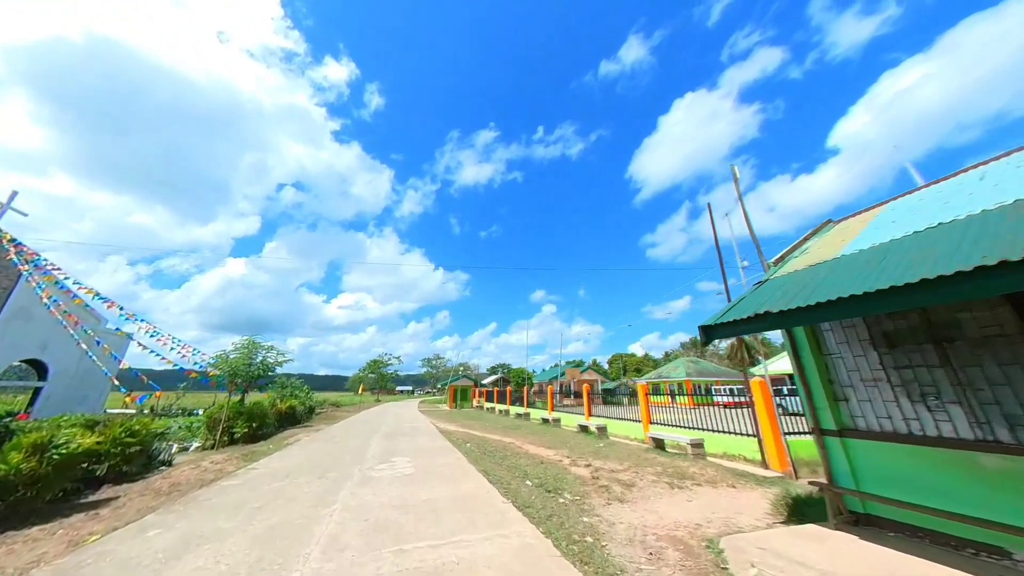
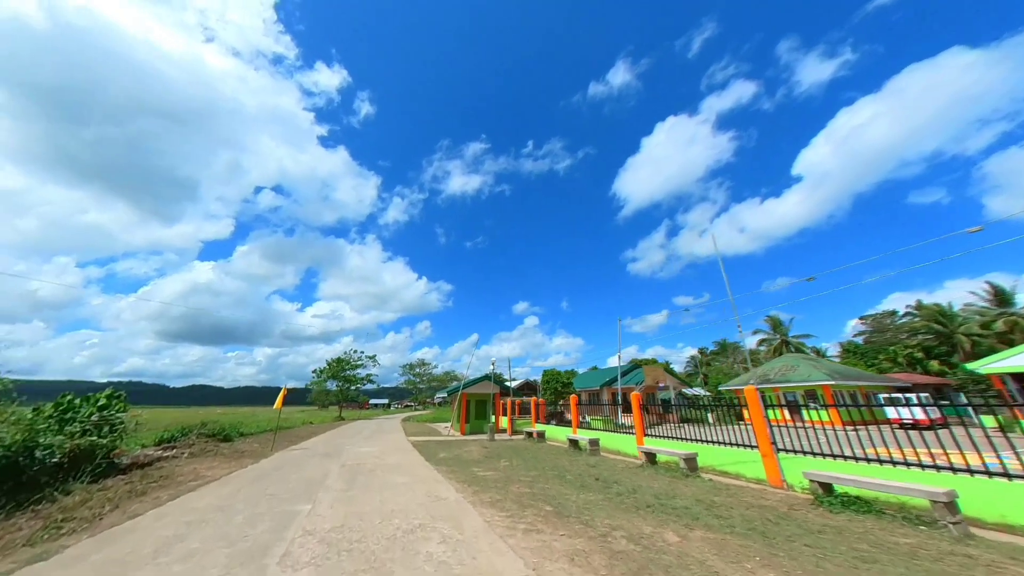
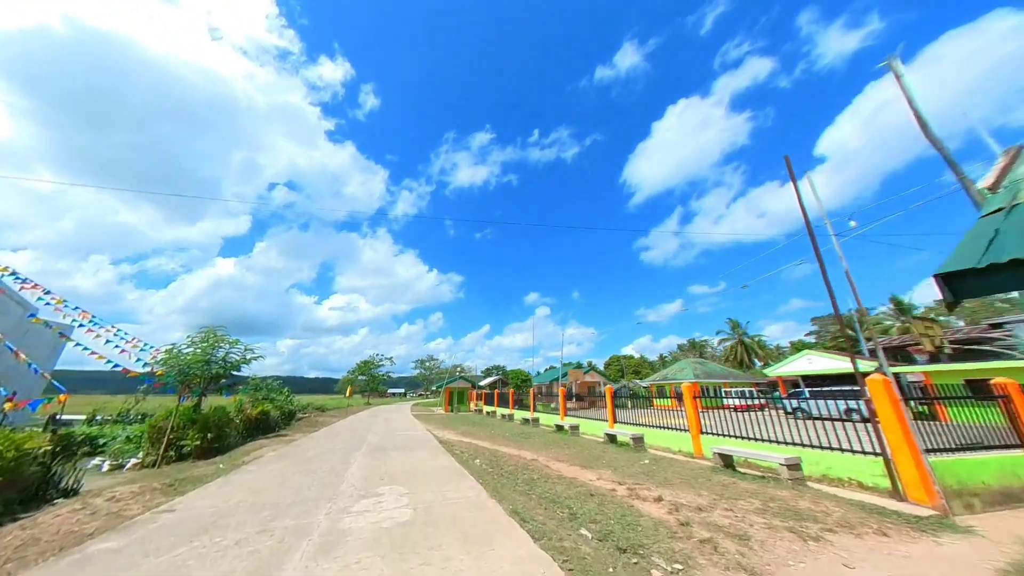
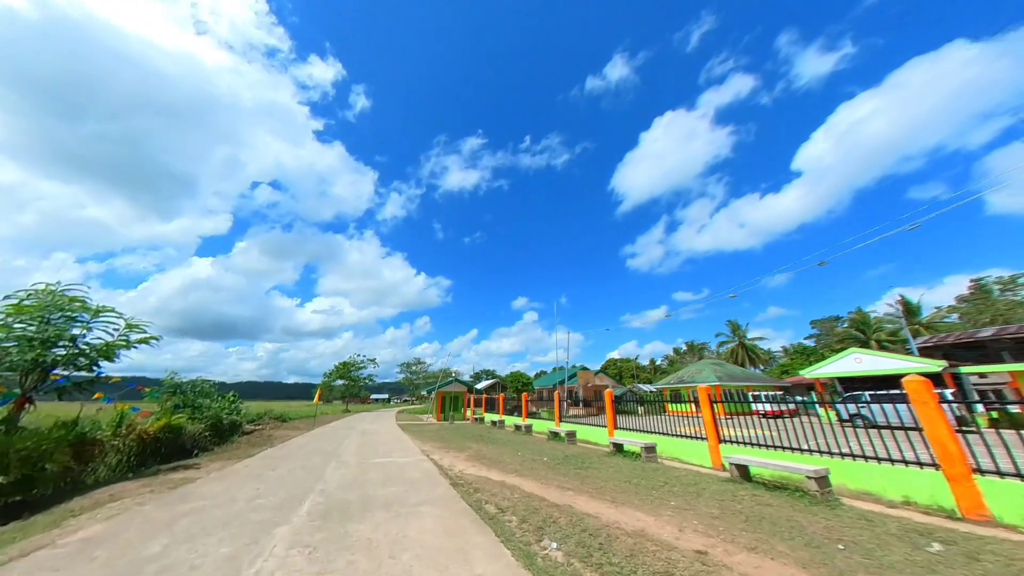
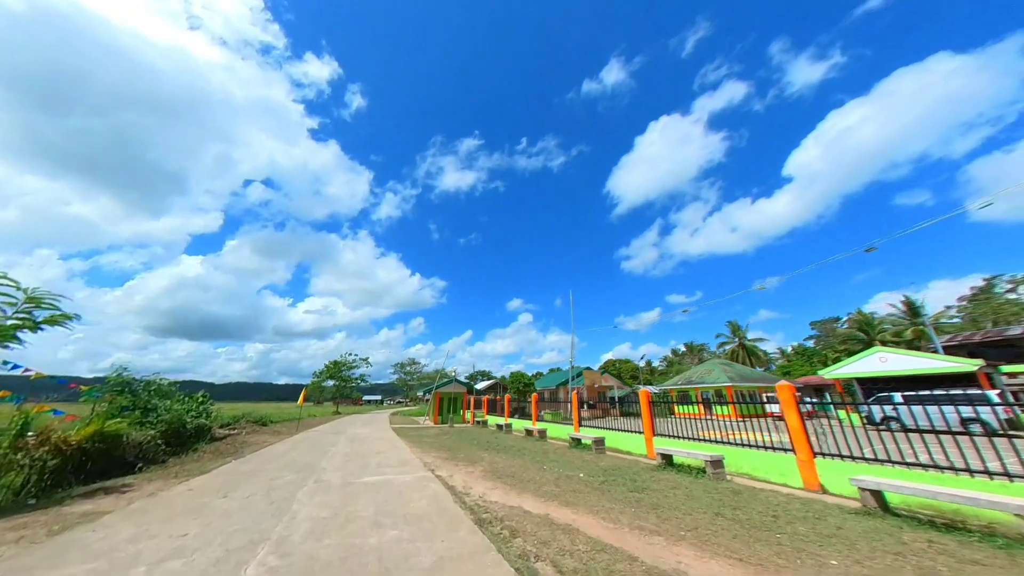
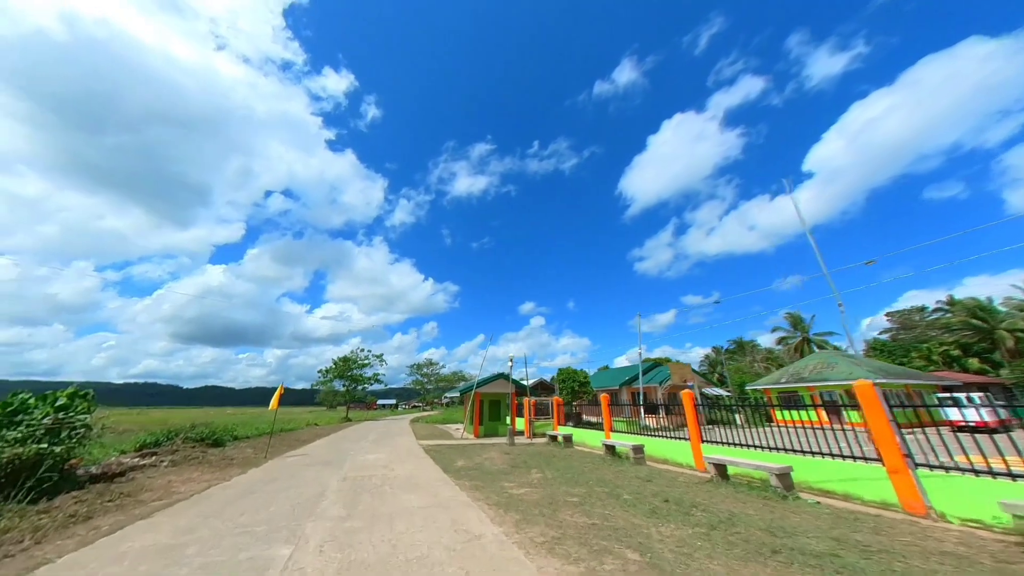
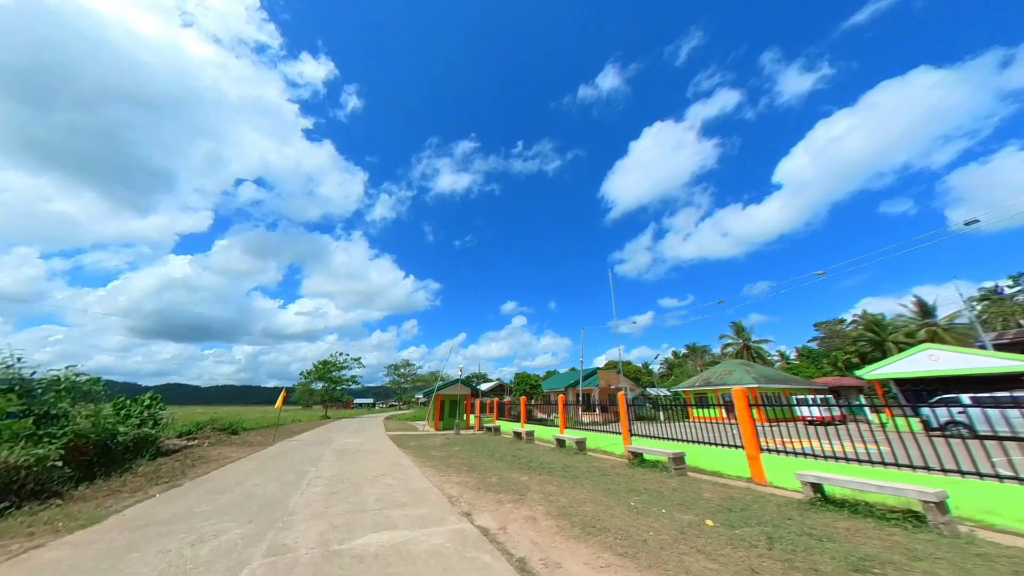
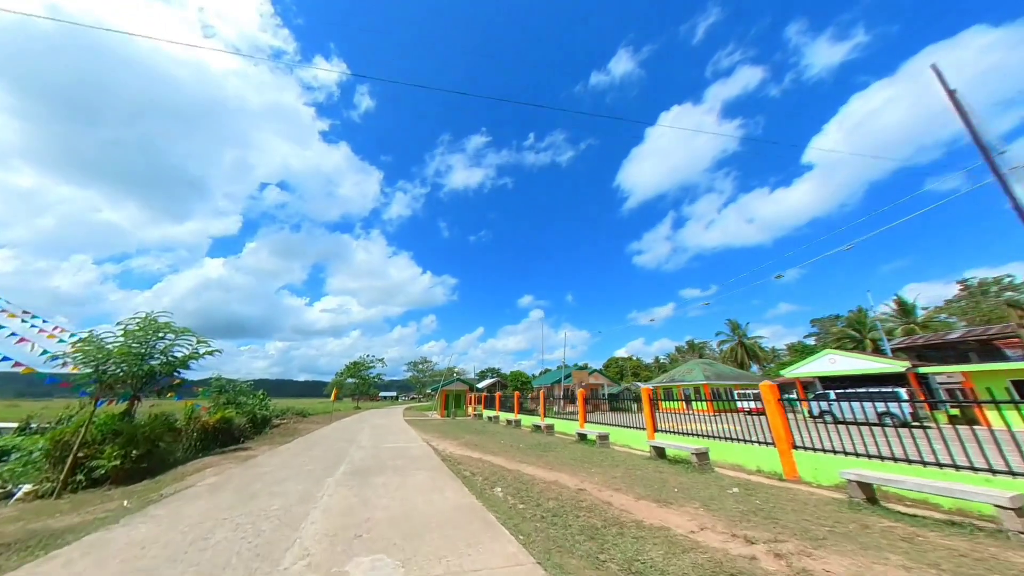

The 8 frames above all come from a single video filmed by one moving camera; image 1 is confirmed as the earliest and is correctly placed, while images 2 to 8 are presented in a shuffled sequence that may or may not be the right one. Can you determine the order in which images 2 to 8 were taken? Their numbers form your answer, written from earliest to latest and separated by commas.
3, 8, 4, 5, 7, 2, 6
